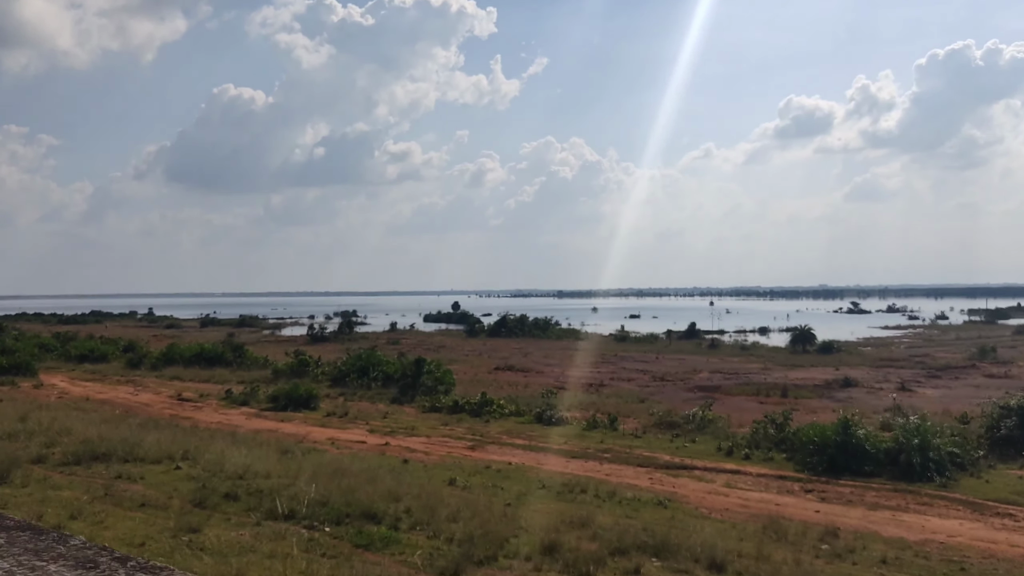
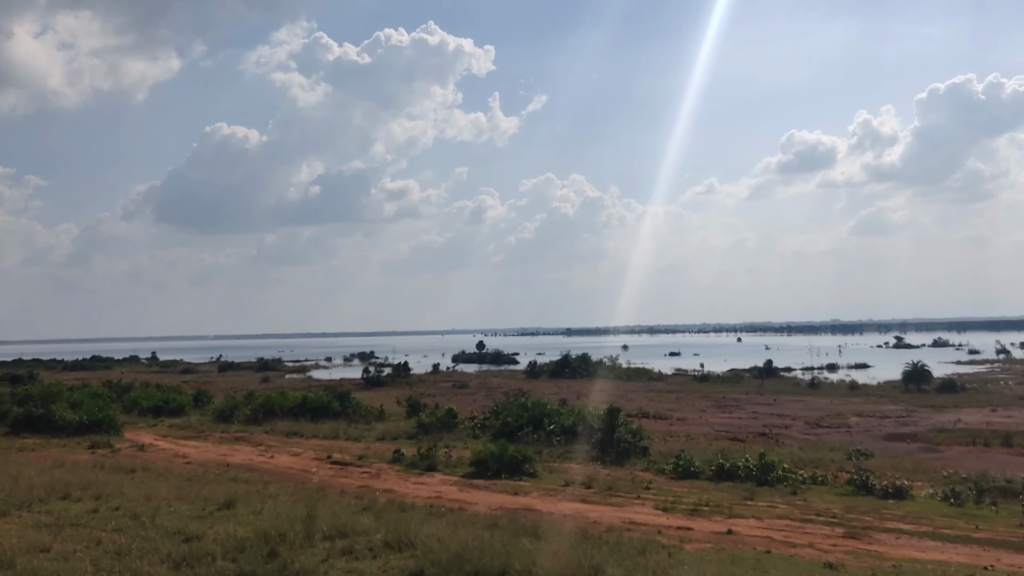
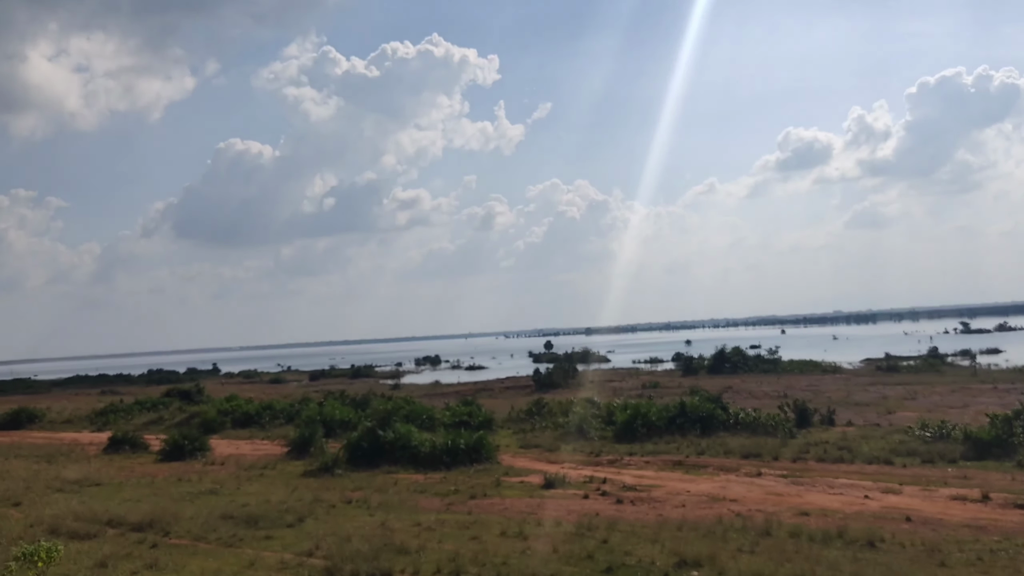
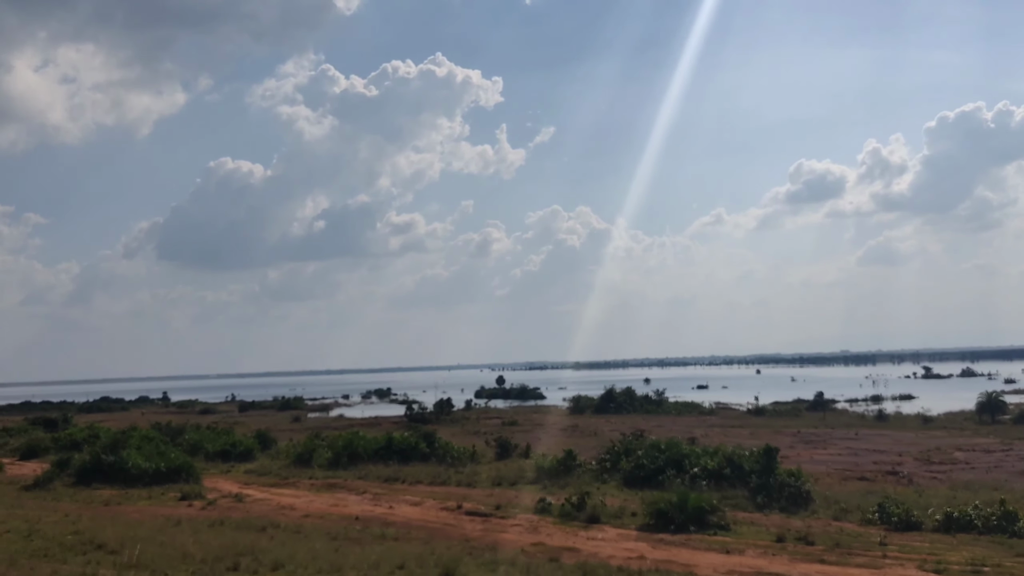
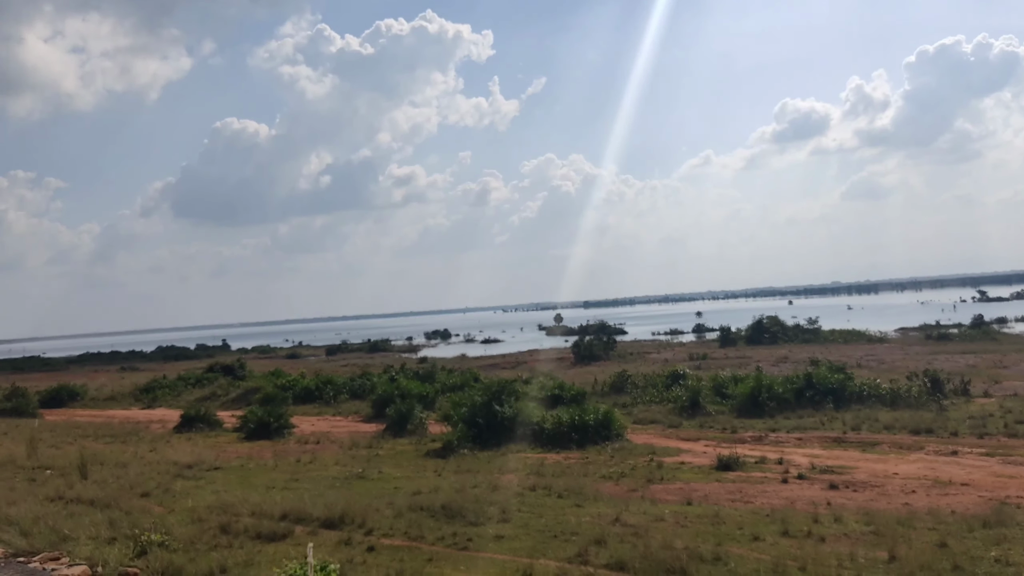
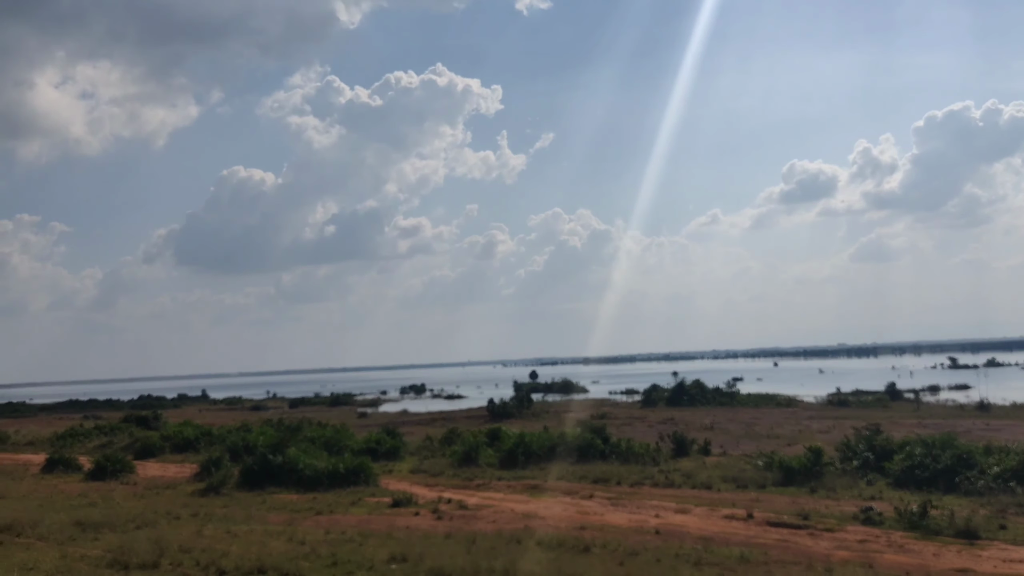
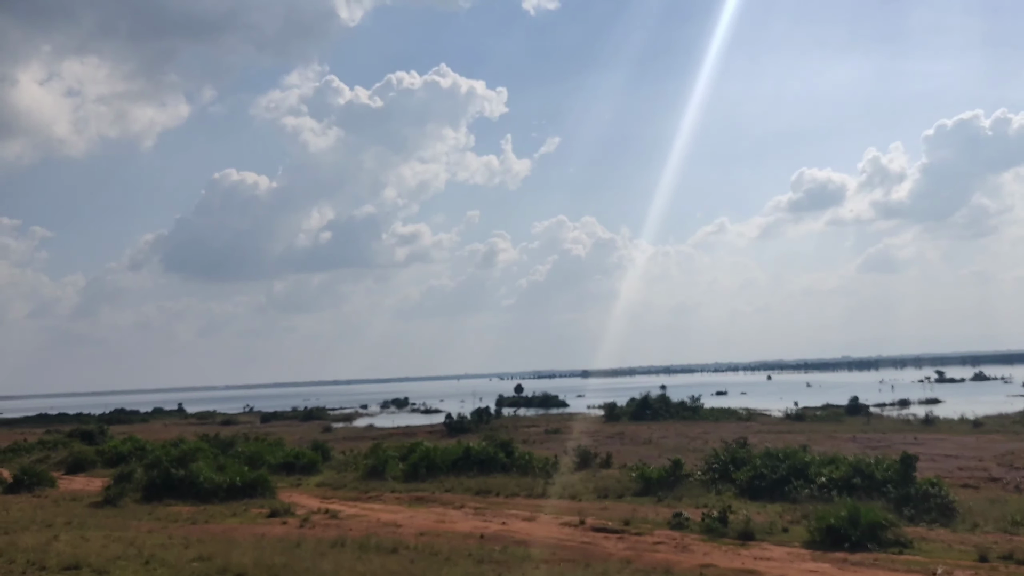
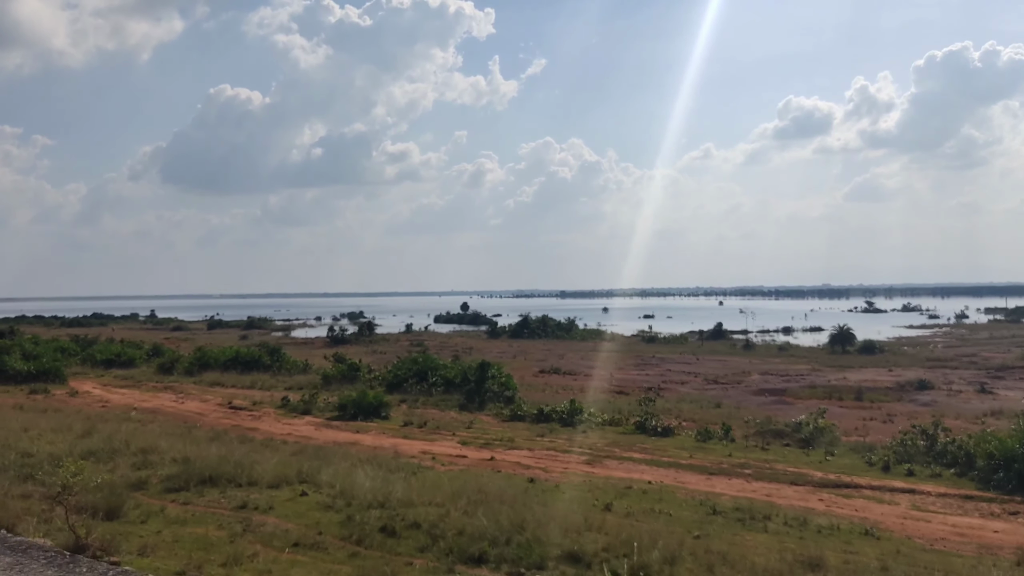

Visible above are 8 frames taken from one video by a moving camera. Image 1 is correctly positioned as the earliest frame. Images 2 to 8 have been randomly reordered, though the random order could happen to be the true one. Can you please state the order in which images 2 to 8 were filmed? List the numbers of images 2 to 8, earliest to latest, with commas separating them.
8, 2, 4, 7, 6, 3, 5
